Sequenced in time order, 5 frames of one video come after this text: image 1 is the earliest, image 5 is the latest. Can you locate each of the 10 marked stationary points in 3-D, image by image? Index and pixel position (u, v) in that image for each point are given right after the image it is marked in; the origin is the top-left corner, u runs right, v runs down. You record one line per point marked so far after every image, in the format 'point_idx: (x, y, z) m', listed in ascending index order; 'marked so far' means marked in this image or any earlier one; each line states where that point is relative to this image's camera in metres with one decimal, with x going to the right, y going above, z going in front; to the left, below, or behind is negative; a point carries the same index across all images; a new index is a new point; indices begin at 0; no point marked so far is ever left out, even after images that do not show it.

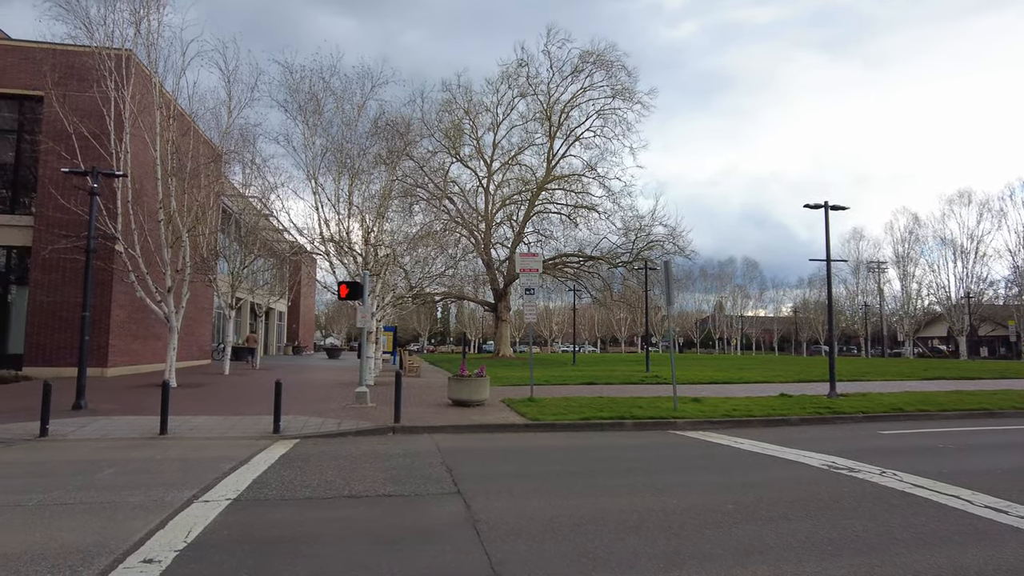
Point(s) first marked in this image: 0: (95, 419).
0: (-7.7, -2.4, +11.9) m
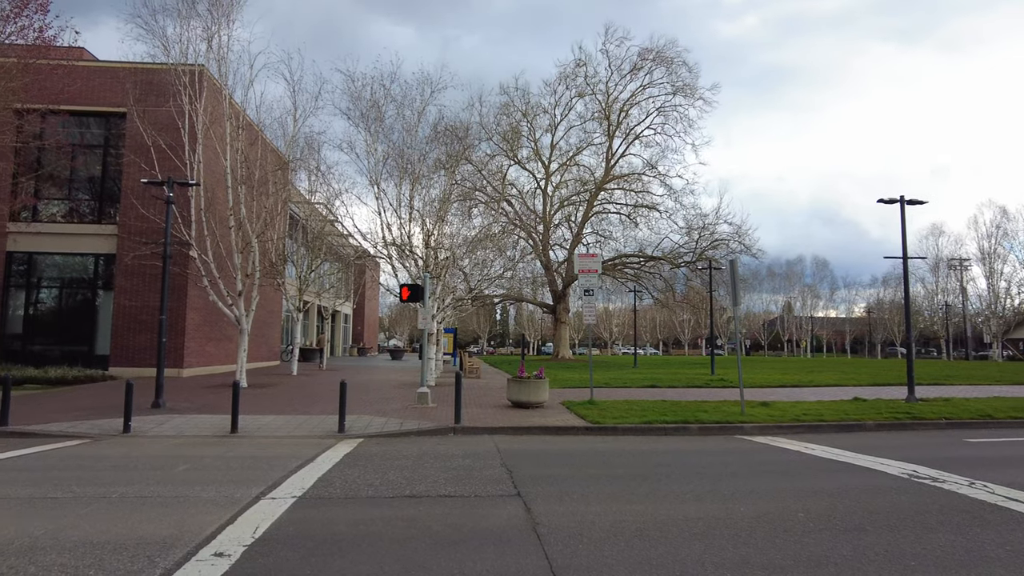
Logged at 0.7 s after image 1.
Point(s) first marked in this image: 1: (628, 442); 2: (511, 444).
0: (-6.6, -2.5, +12.5) m
1: (+1.8, -2.4, +10.1) m
2: (0.0, -2.3, +9.6) m
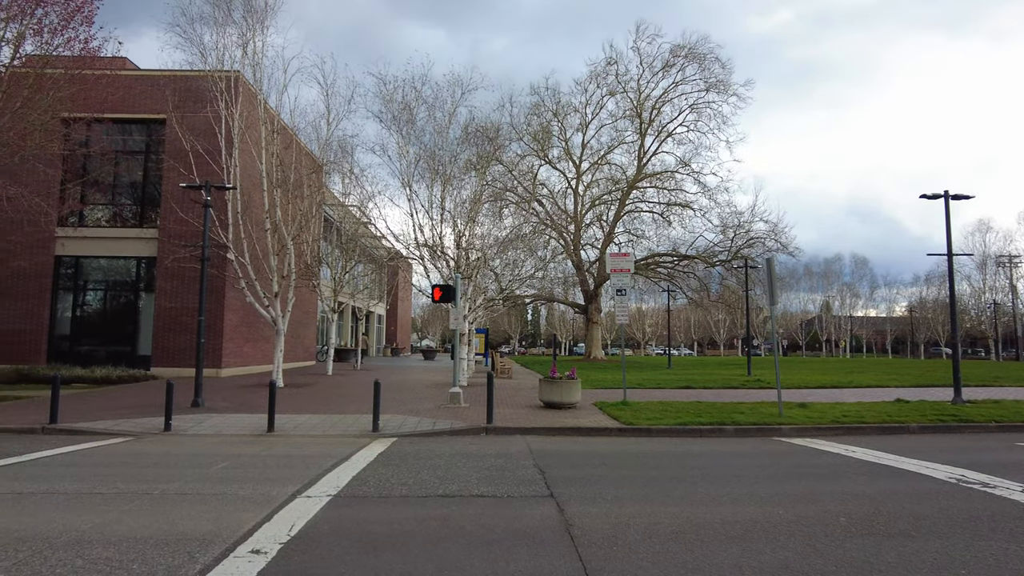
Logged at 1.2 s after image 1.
0: (-6.0, -2.5, +12.8) m
1: (+2.3, -2.4, +10.0) m
2: (+0.5, -2.3, +9.5) m
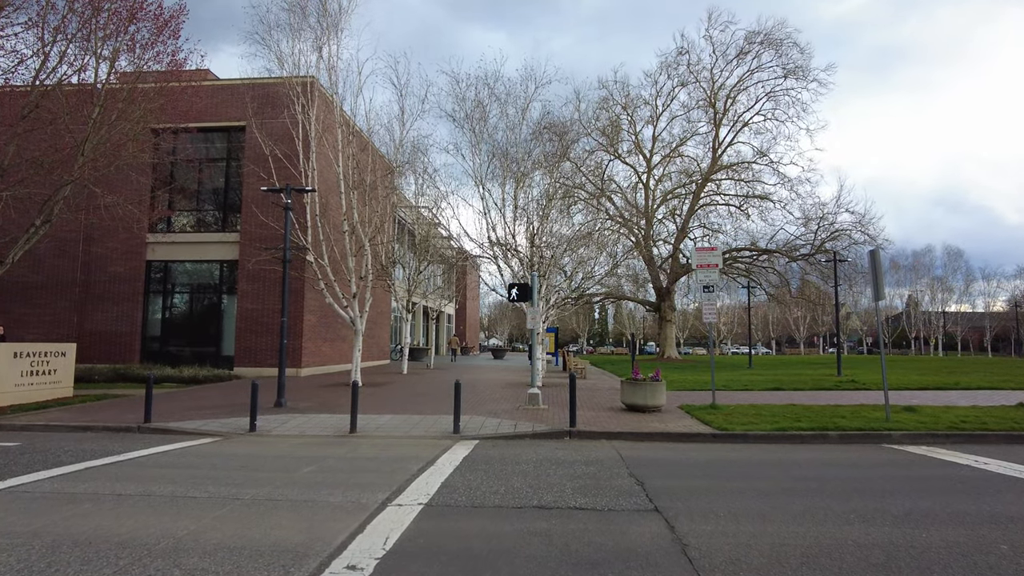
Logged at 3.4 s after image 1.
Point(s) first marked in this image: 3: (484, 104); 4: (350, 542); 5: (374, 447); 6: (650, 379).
0: (-4.4, -2.6, +12.9) m
1: (+3.6, -2.4, +9.3) m
2: (+1.7, -2.3, +9.0) m
3: (-0.8, +5.1, +18.0) m
4: (-1.2, -1.9, +4.8) m
5: (-2.1, -2.4, +9.5) m
6: (+2.8, -1.8, +13.1) m
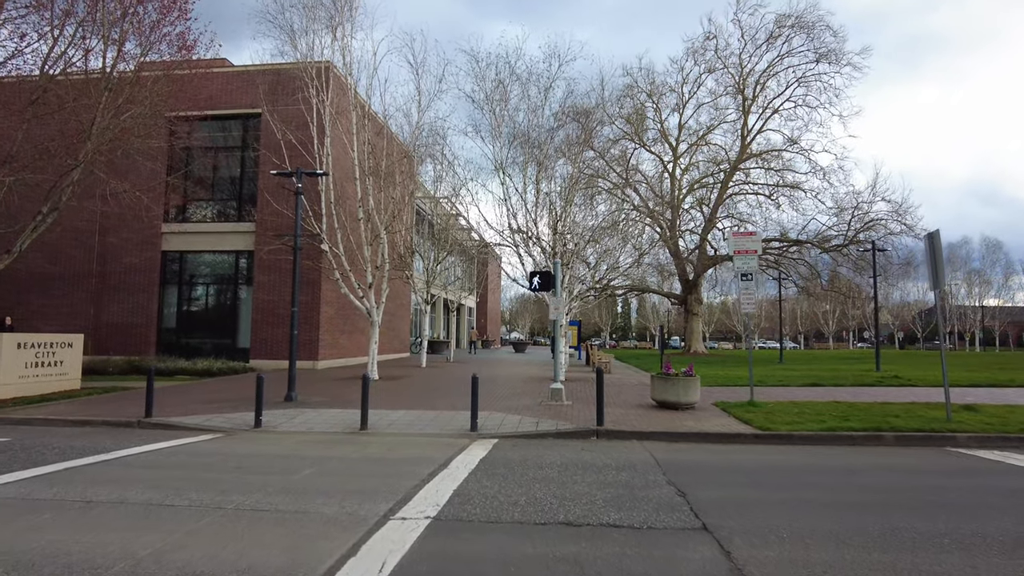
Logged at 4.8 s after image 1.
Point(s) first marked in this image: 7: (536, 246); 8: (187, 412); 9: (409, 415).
0: (-4.0, -2.3, +12.2) m
1: (+3.9, -2.2, +8.3) m
2: (+2.0, -2.1, +8.1) m
3: (-0.2, +5.4, +17.1) m
4: (-1.1, -1.7, +4.0) m
5: (-1.8, -2.2, +8.8) m
6: (+3.2, -1.6, +12.1) m
7: (+0.7, +1.3, +19.8) m
8: (-6.0, -2.3, +11.9) m
9: (-1.8, -2.3, +11.6) m
